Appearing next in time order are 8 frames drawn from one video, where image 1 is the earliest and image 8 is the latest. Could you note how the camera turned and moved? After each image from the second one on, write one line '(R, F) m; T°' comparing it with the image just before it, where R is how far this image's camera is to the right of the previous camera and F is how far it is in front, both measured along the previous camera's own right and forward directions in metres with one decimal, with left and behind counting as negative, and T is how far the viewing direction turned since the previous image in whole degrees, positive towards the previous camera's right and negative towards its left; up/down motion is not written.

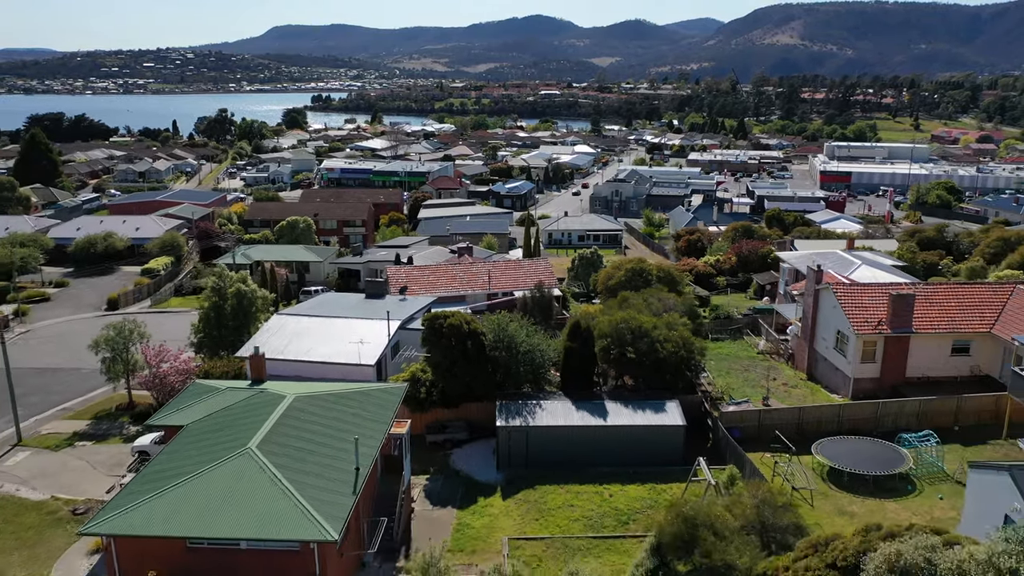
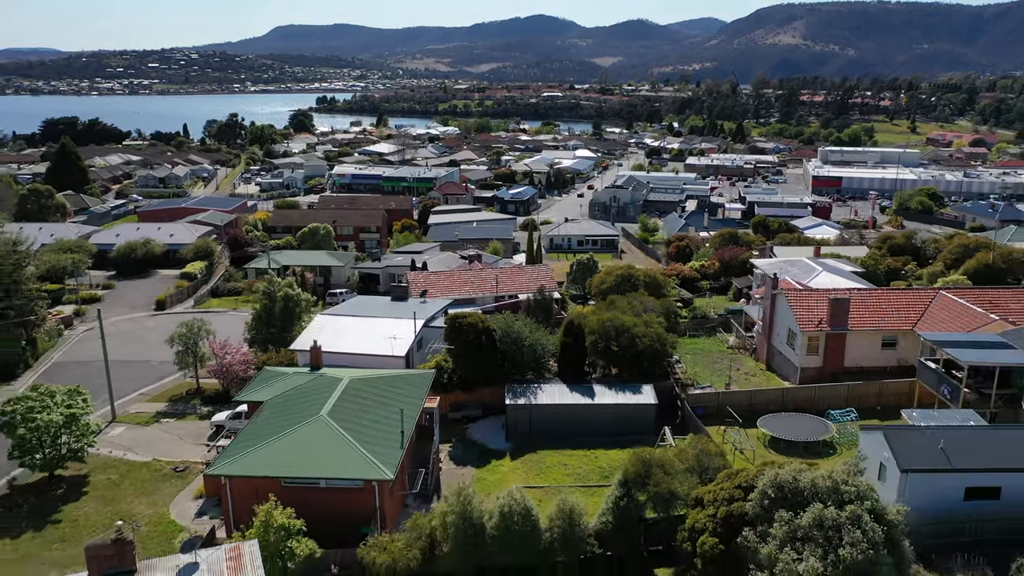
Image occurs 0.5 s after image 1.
(0.0, -0.7) m; 0°
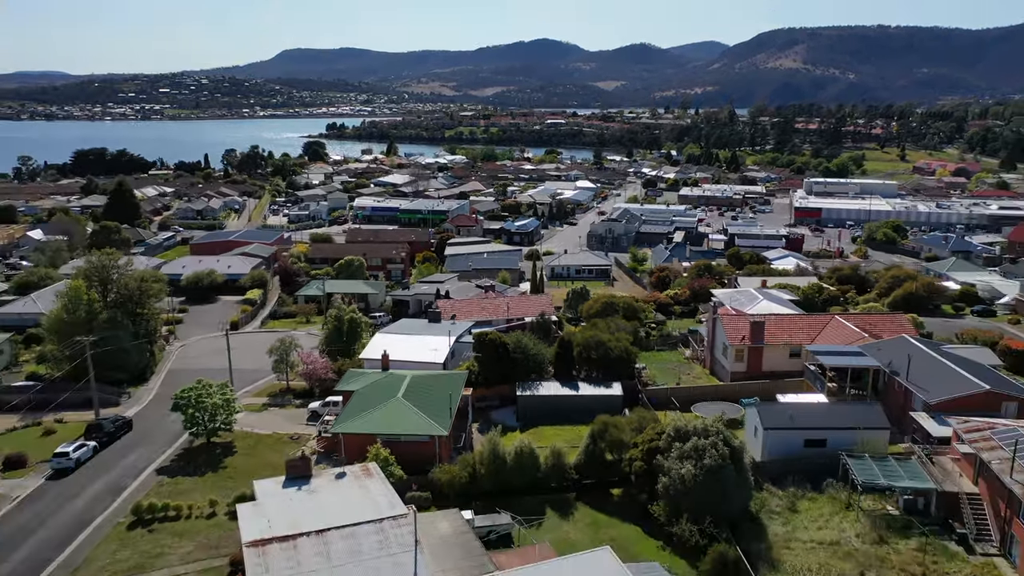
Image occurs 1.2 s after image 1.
(0.0, -1.4) m; 0°
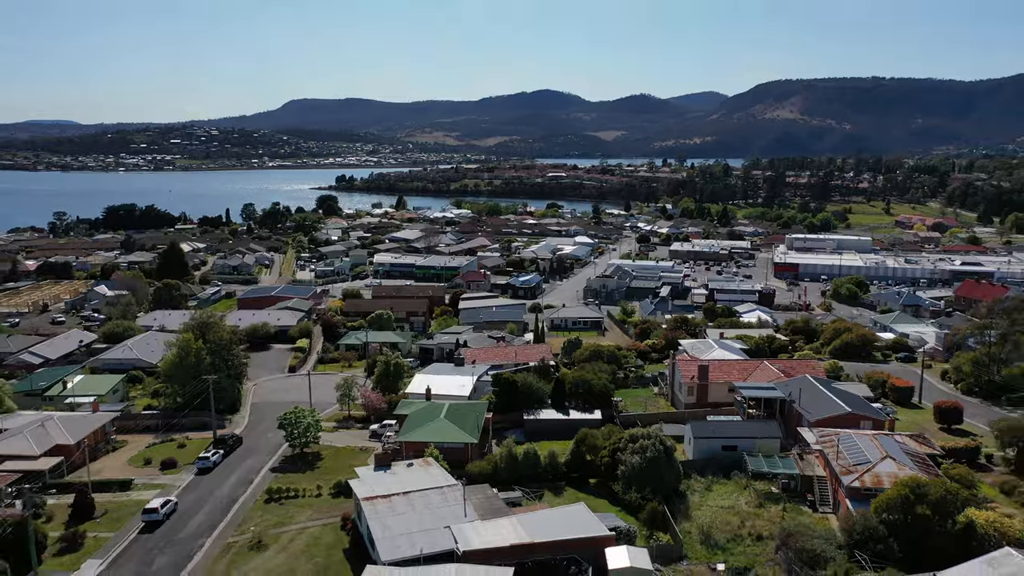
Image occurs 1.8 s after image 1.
(0.0, -1.8) m; 0°
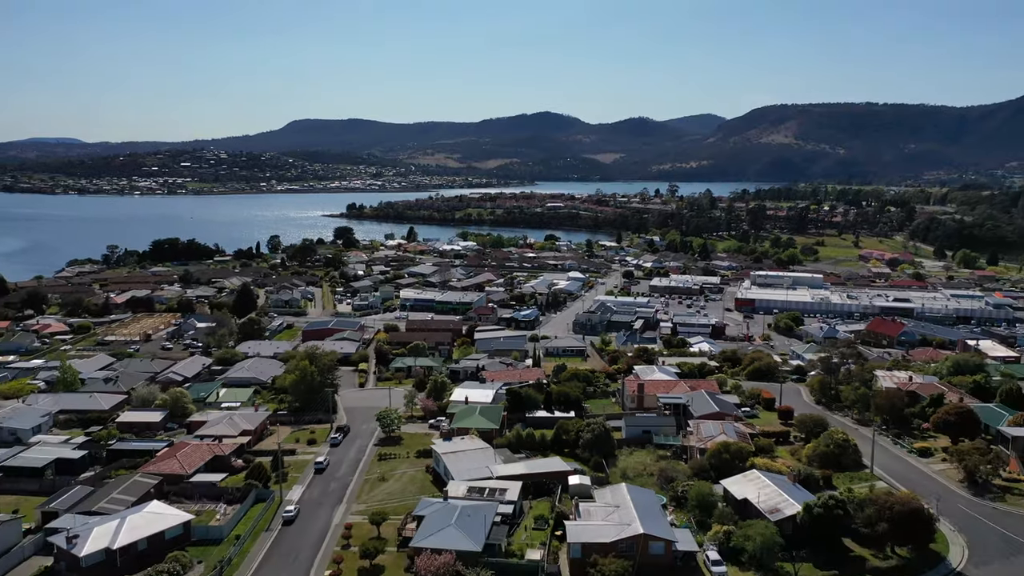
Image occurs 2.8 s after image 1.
(-0.1, -3.9) m; 0°
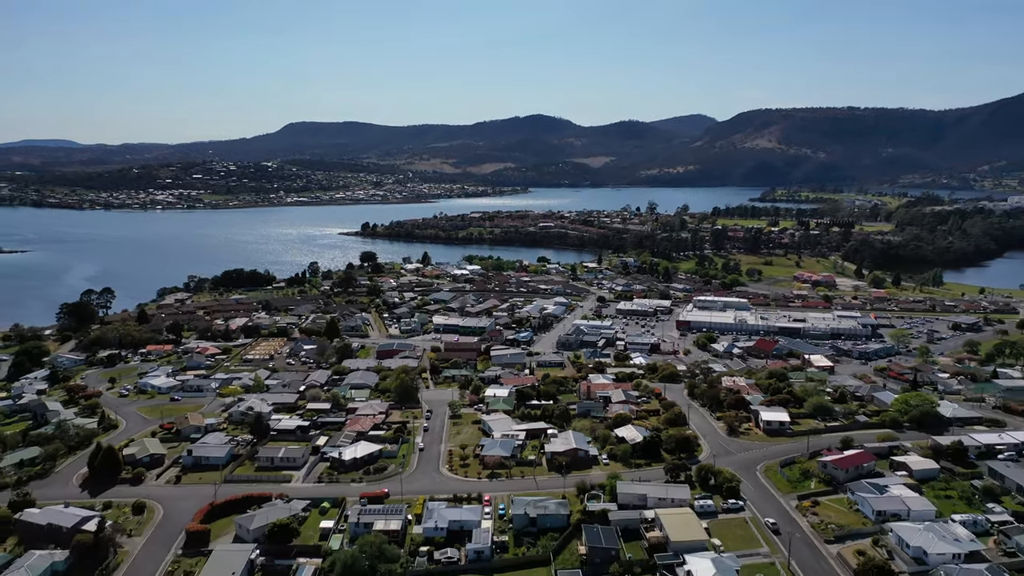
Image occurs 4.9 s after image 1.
(-0.3, -9.0) m; 0°
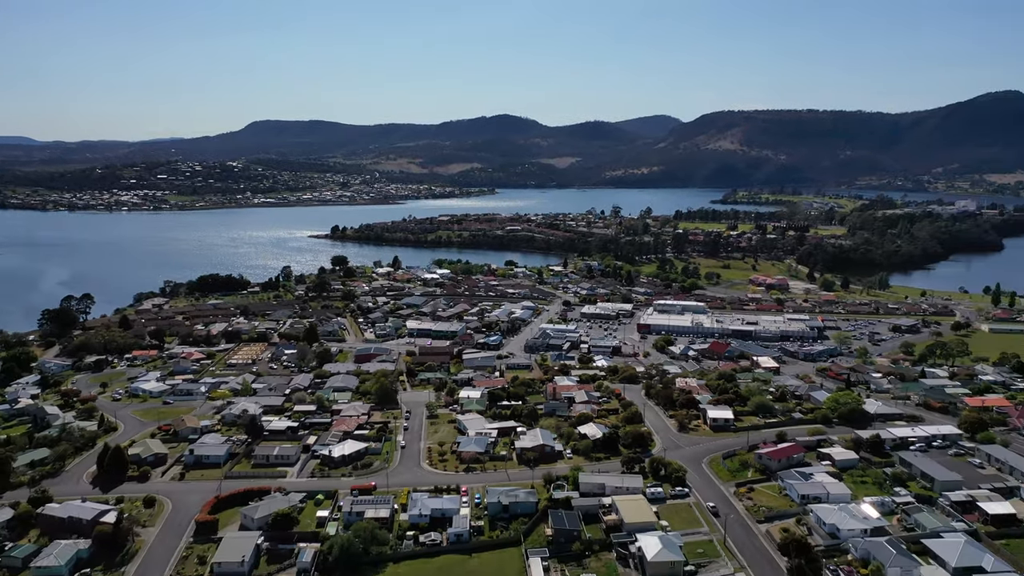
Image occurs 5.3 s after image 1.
(-0.1, -1.7) m; +2°
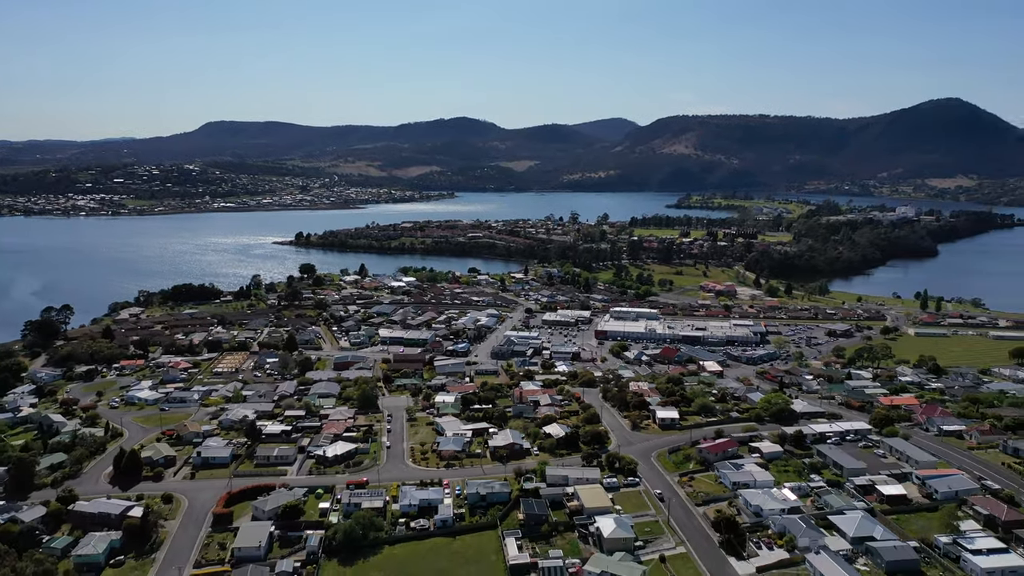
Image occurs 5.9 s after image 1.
(-0.3, -2.3) m; +3°
